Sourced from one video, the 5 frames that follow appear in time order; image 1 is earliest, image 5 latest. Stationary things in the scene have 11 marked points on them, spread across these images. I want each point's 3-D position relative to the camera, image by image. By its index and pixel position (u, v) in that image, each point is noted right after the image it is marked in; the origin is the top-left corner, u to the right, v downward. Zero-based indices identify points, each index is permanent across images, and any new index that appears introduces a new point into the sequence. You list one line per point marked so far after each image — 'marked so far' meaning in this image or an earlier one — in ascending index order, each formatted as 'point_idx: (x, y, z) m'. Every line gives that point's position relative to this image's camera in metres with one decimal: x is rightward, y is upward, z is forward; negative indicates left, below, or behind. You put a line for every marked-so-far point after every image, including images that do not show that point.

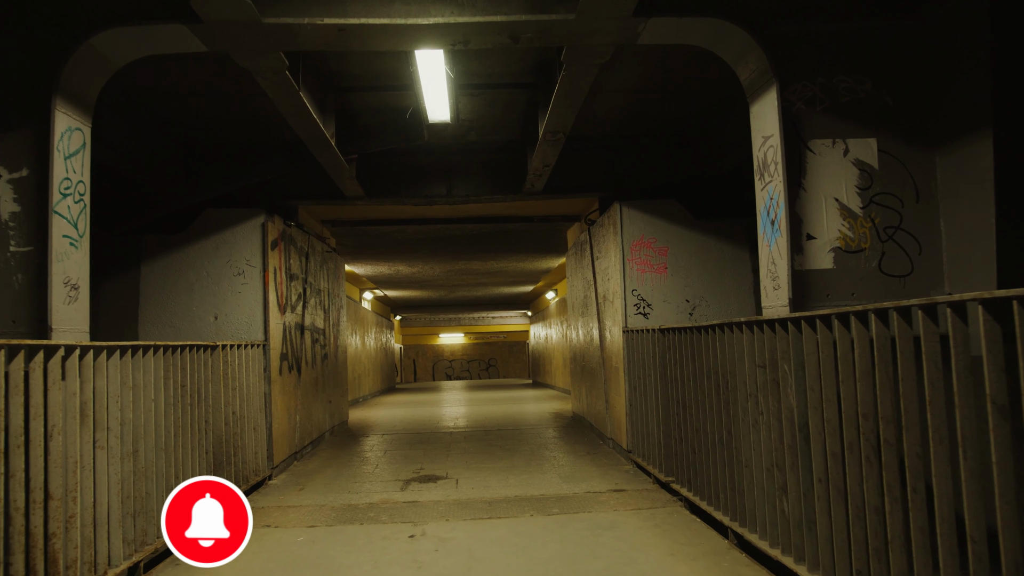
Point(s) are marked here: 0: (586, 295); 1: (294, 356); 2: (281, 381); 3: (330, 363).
0: (+0.8, -0.1, +8.5) m
1: (-2.0, -0.6, +7.2) m
2: (-1.9, -0.8, +6.7) m
3: (-2.1, -0.9, +9.1) m
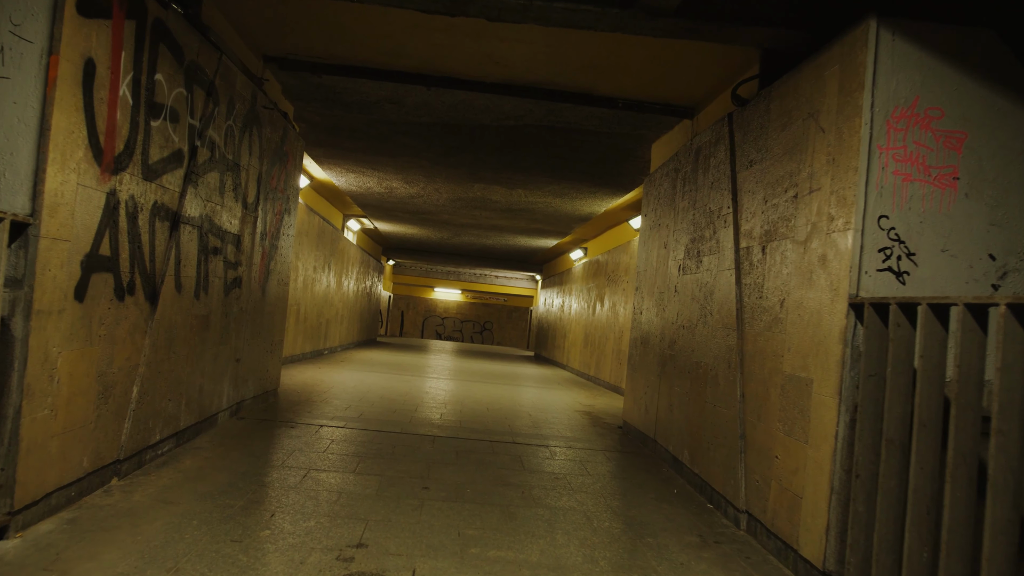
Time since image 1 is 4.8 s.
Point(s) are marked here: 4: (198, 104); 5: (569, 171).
0: (+1.2, +0.3, +4.8) m
1: (-1.7, +0.1, +3.6) m
2: (-1.7, -0.1, +3.1) m
3: (-1.8, -0.1, +5.4) m
4: (-1.6, +1.0, +4.1) m
5: (+0.6, +1.2, +8.3) m
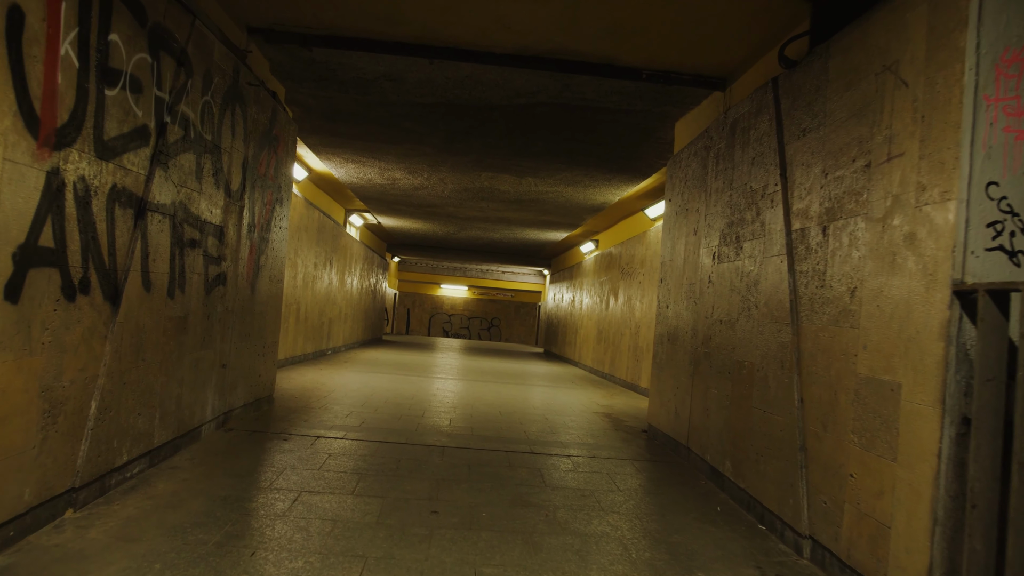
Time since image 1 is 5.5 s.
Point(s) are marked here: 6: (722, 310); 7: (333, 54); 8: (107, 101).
0: (+1.3, +0.3, +4.2) m
1: (-1.6, +0.1, +3.0) m
2: (-1.6, -0.1, +2.5) m
3: (-1.7, 0.0, +4.9) m
4: (-1.6, +1.0, +3.6) m
5: (+0.7, +1.3, +7.7) m
6: (+1.2, -0.1, +4.6) m
7: (-1.2, +1.5, +5.1) m
8: (-1.6, +0.7, +3.1) m
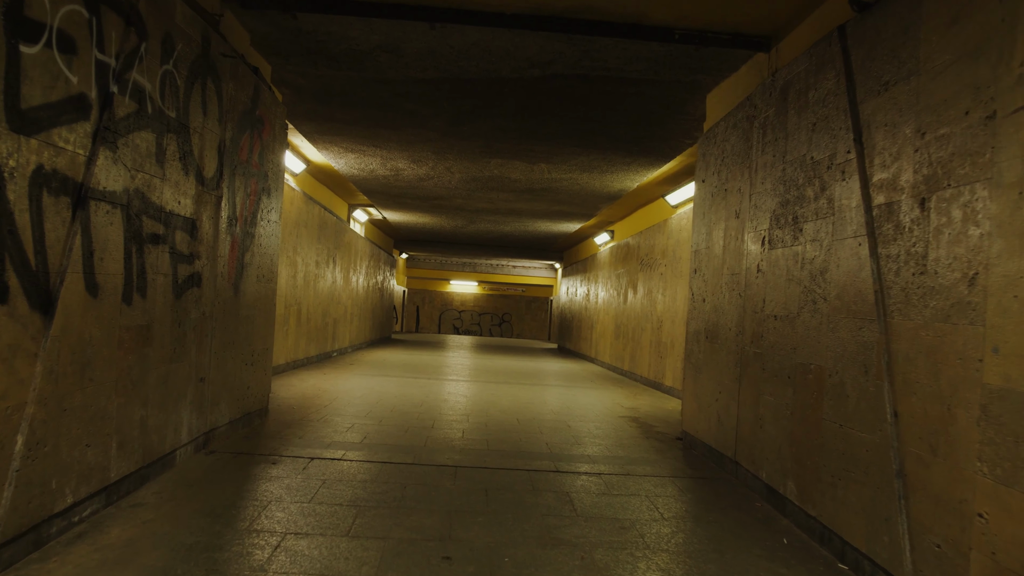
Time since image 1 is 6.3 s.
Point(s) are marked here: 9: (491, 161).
0: (+1.3, +0.4, +3.6) m
1: (-1.5, +0.1, +2.4) m
2: (-1.5, -0.1, +1.9) m
3: (-1.6, -0.1, +4.3) m
4: (-1.5, +0.9, +3.0) m
5: (+0.8, +1.3, +7.1) m
6: (+1.3, -0.1, +3.9) m
7: (-1.1, +1.5, +4.5) m
8: (-1.5, +0.7, +2.4) m
9: (-0.2, +1.4, +8.6) m
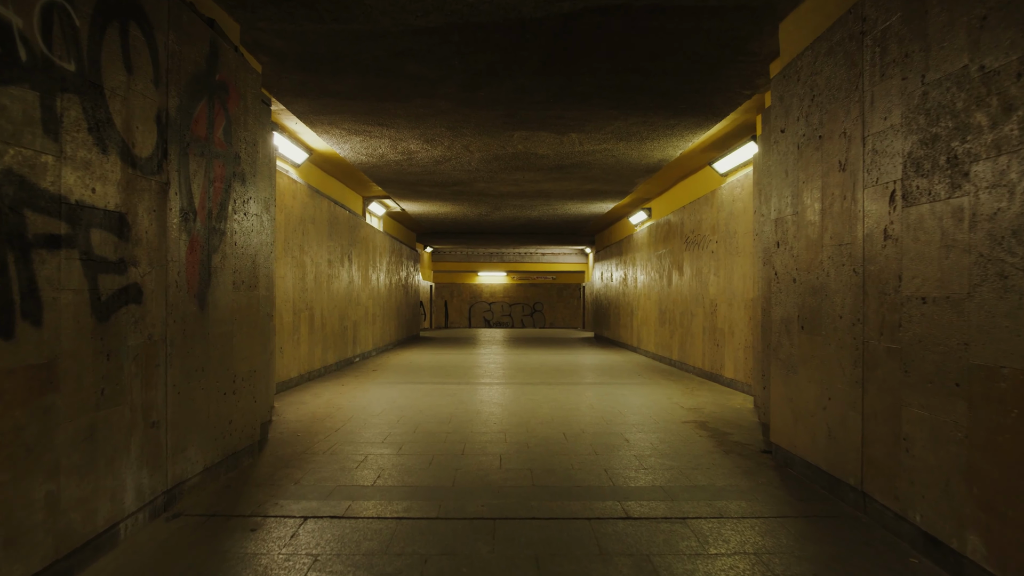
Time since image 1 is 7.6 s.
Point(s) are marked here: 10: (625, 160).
0: (+1.5, +0.5, +2.5) m
1: (-1.4, 0.0, +1.4) m
2: (-1.4, -0.2, +0.9) m
3: (-1.4, -0.1, +3.3) m
4: (-1.4, +0.9, +2.0) m
5: (+1.0, +1.5, +6.0) m
6: (+1.5, 0.0, +2.8) m
7: (-1.0, +1.5, +3.5) m
8: (-1.4, +0.6, +1.4) m
9: (0.0, +1.5, +7.6) m
10: (+1.3, +1.4, +8.8) m
